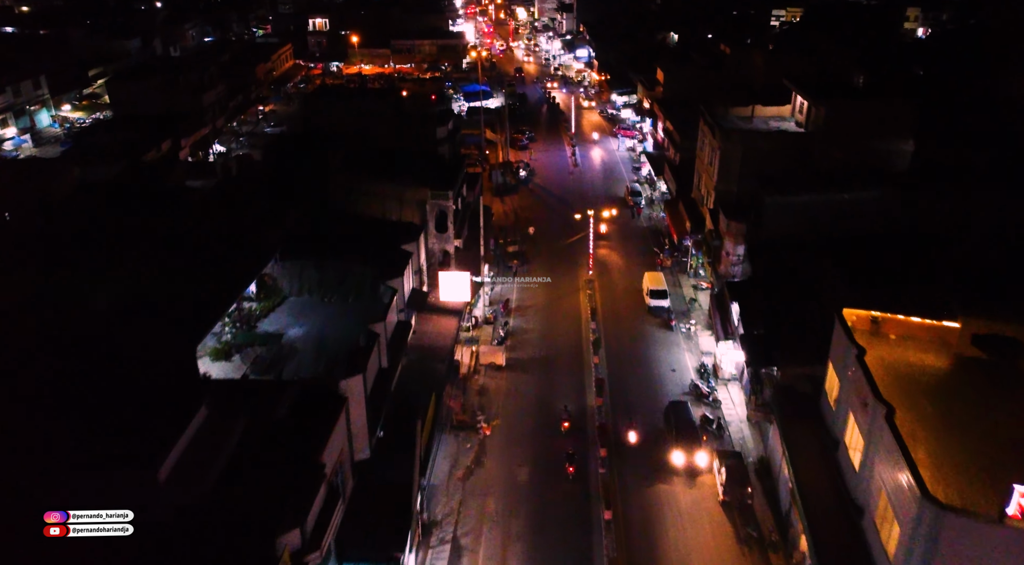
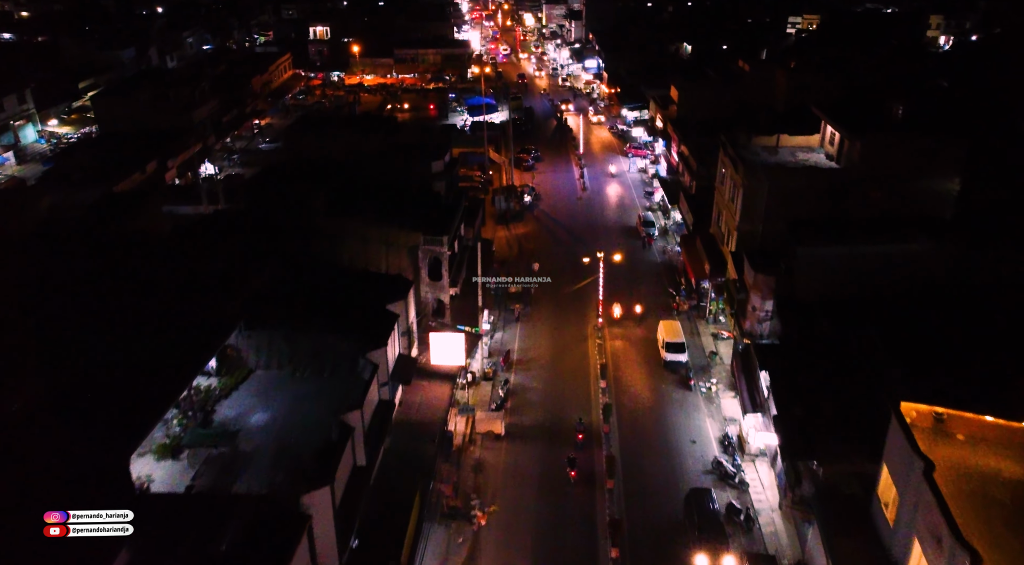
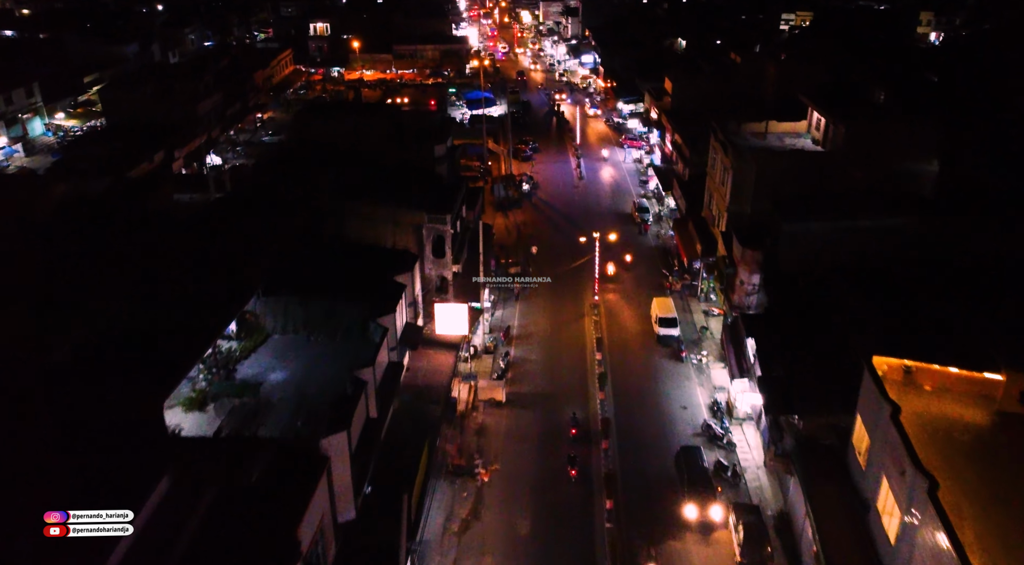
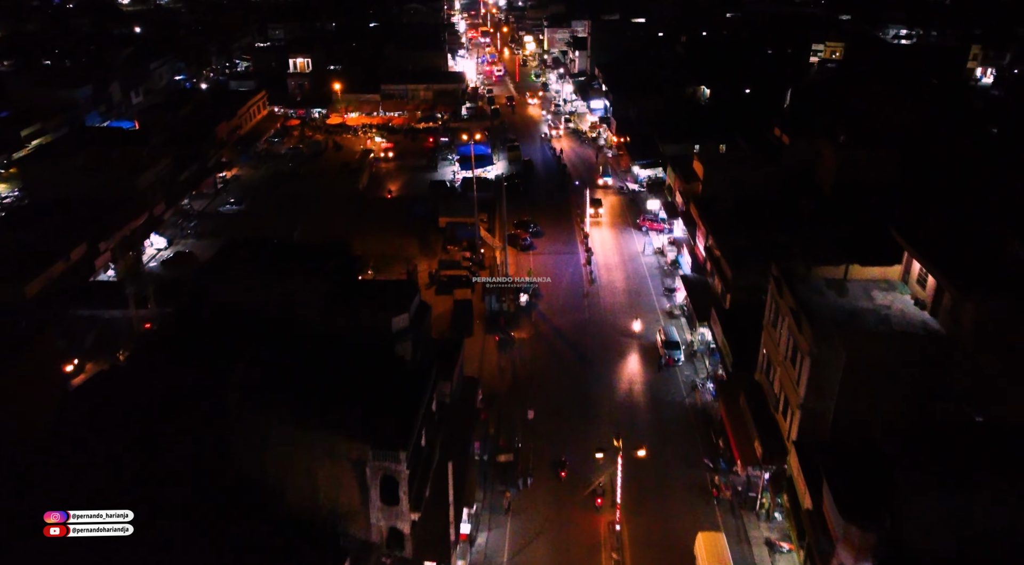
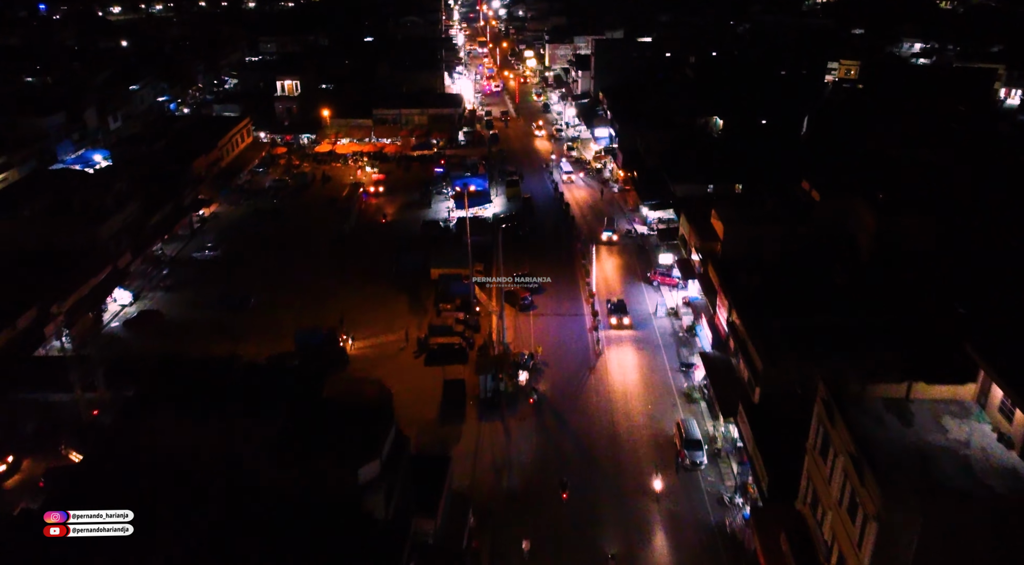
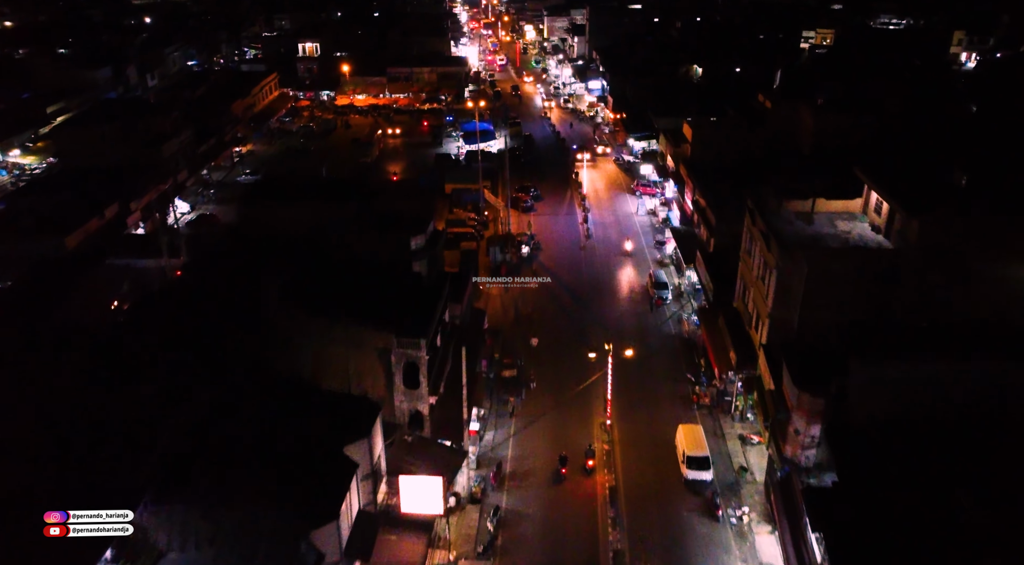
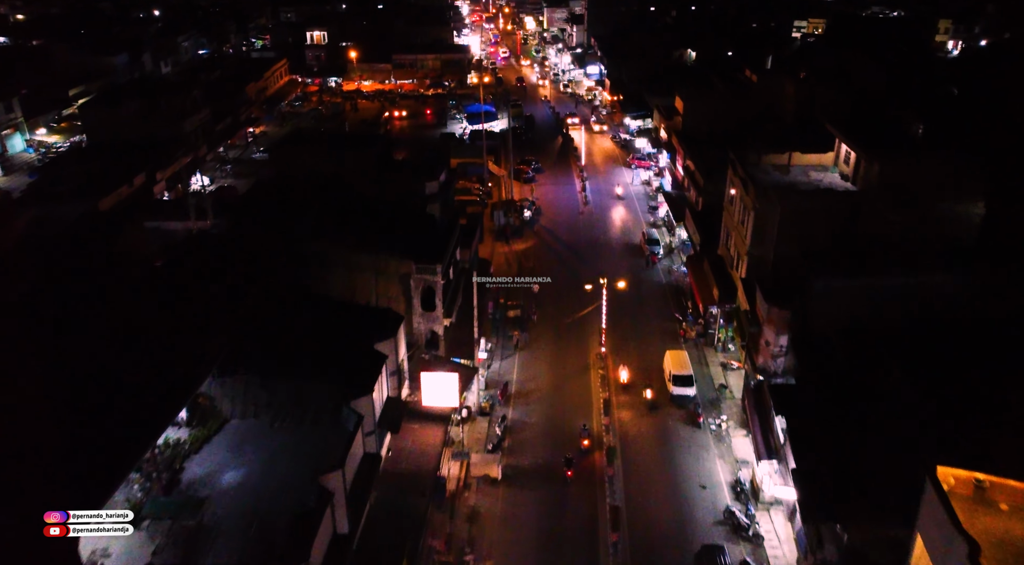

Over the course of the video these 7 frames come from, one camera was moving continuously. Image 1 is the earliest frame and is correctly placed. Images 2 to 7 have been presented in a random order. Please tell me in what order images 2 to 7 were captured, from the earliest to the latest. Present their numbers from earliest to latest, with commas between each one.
3, 2, 7, 6, 4, 5
